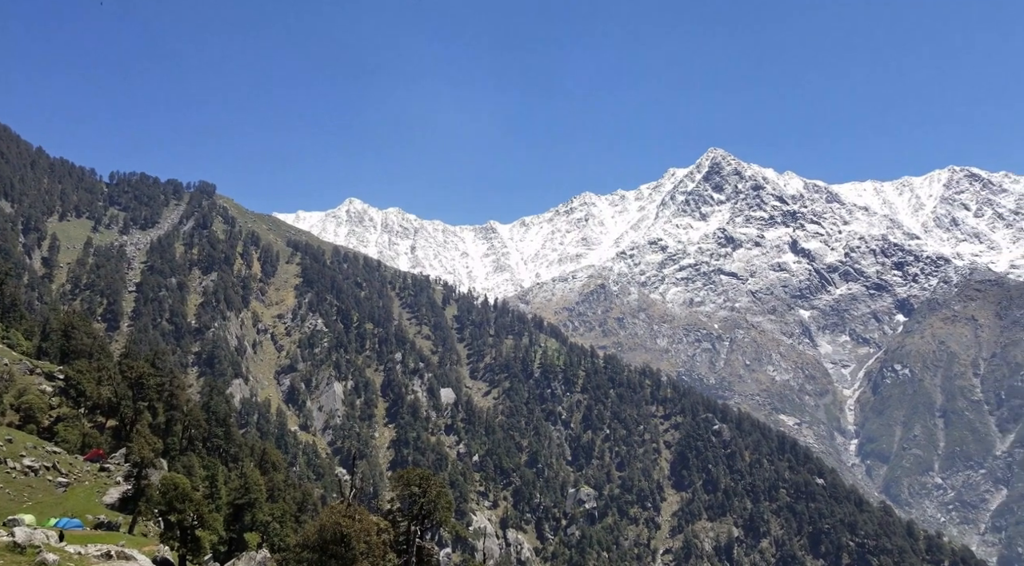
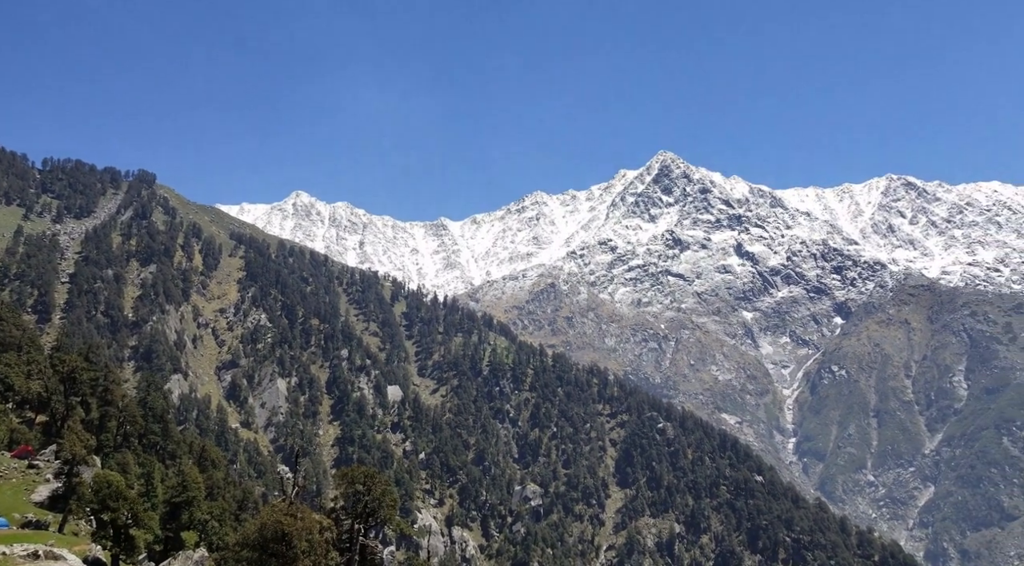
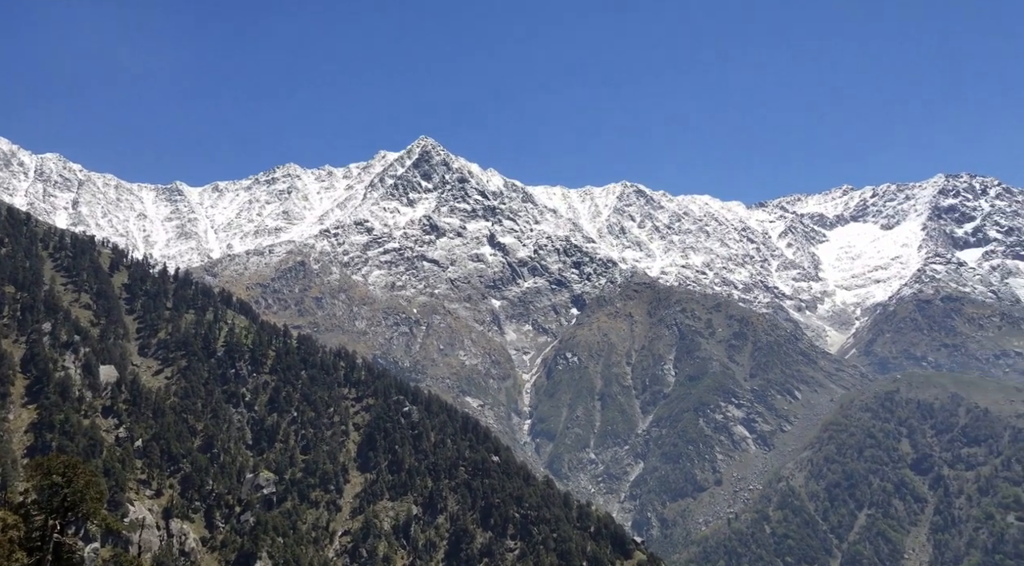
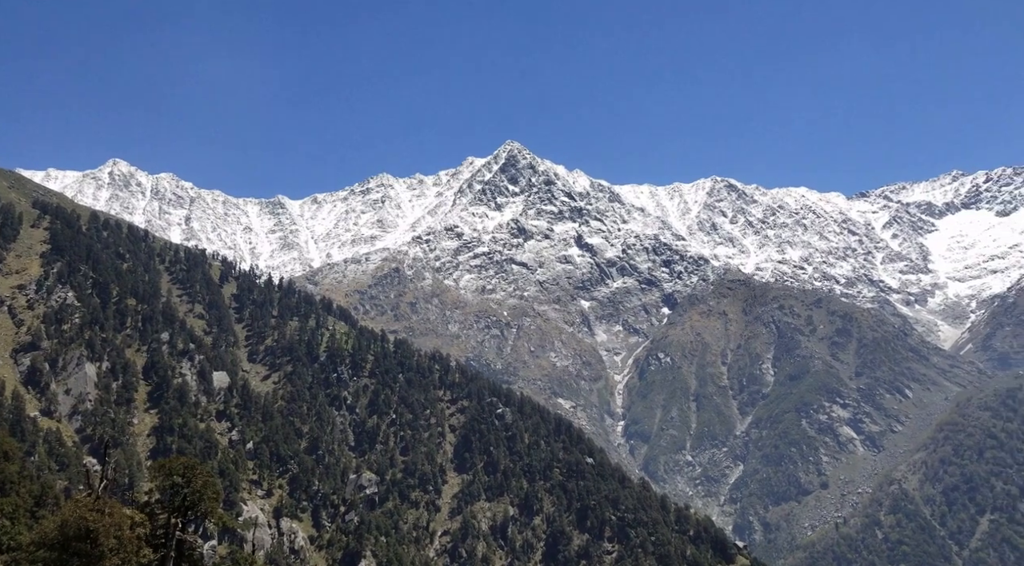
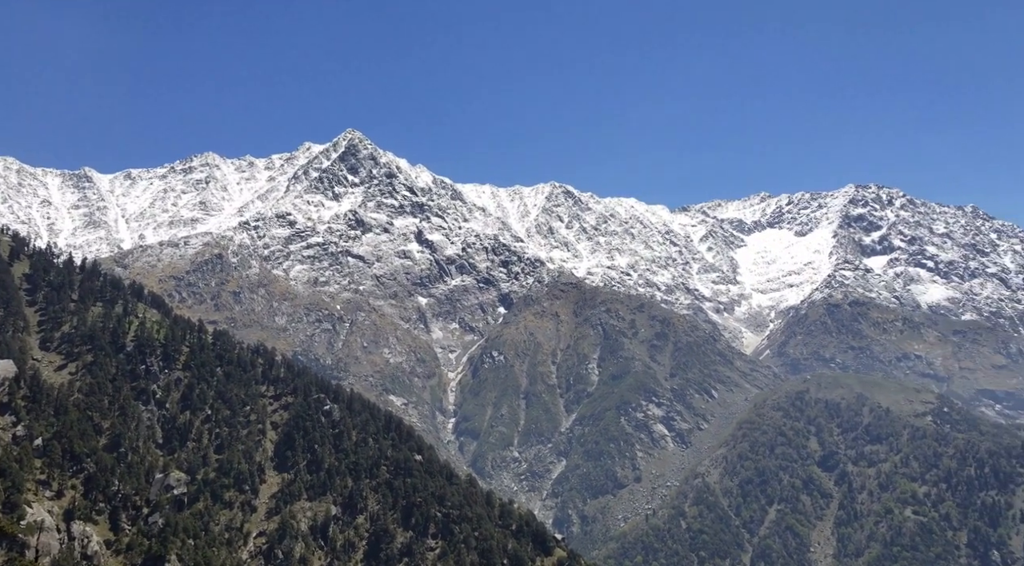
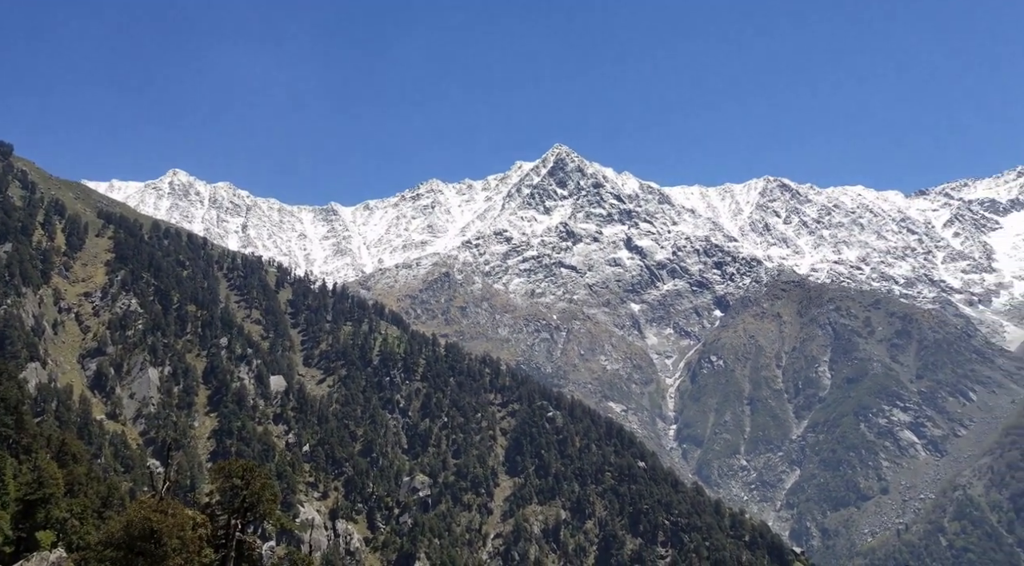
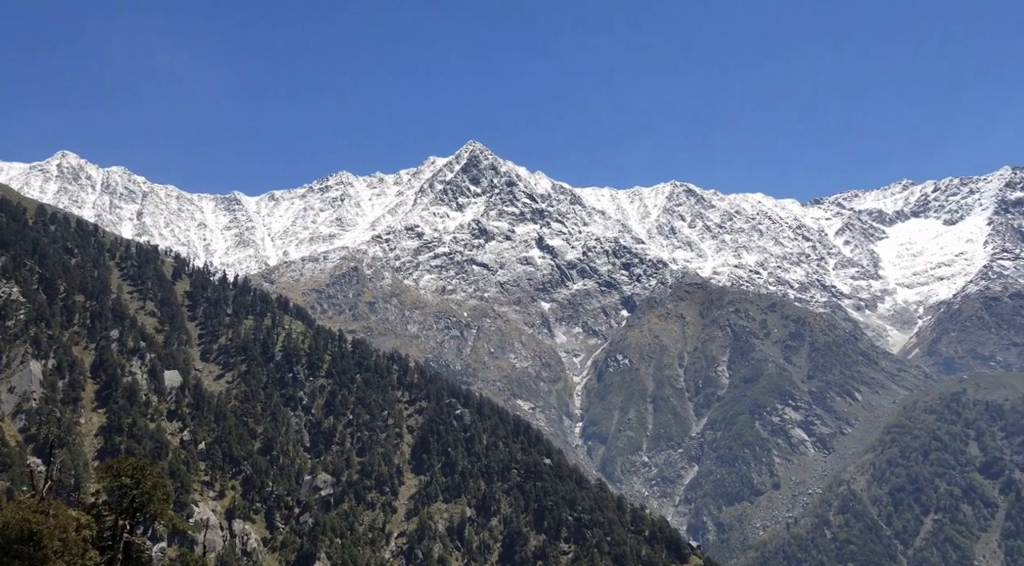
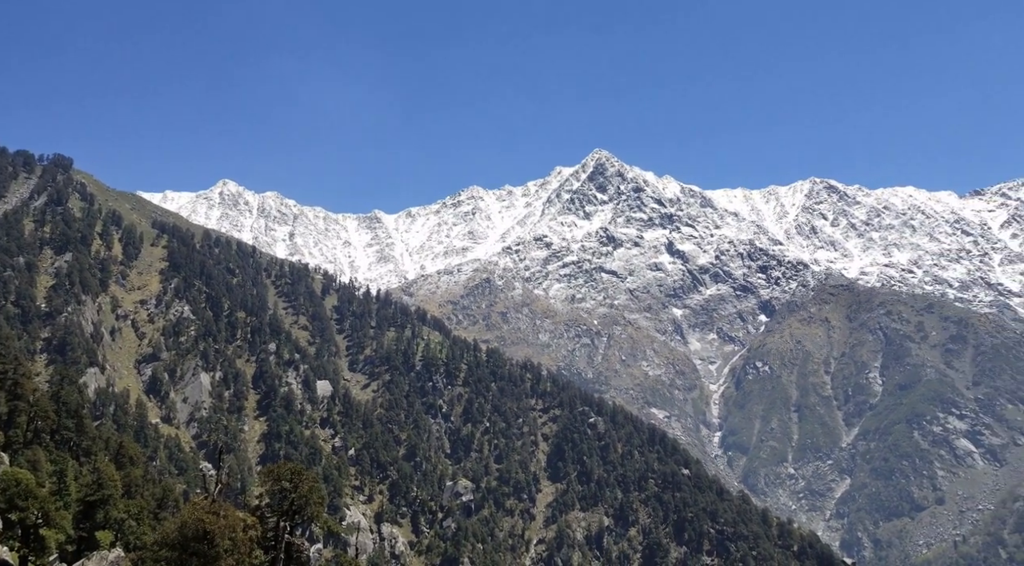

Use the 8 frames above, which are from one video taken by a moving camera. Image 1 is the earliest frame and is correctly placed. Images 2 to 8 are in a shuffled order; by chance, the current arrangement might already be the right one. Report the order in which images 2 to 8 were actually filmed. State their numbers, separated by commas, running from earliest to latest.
2, 8, 6, 4, 7, 3, 5
